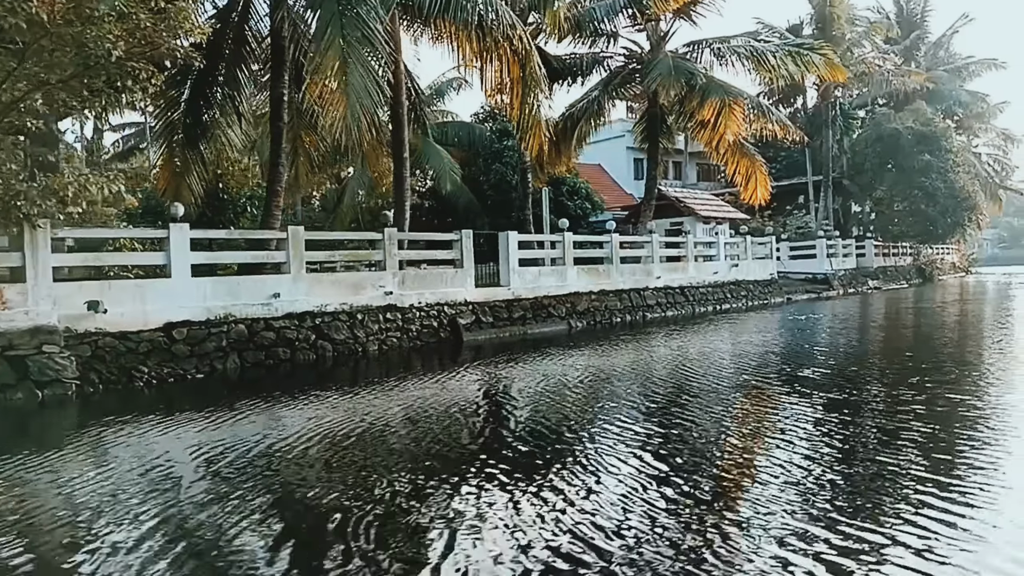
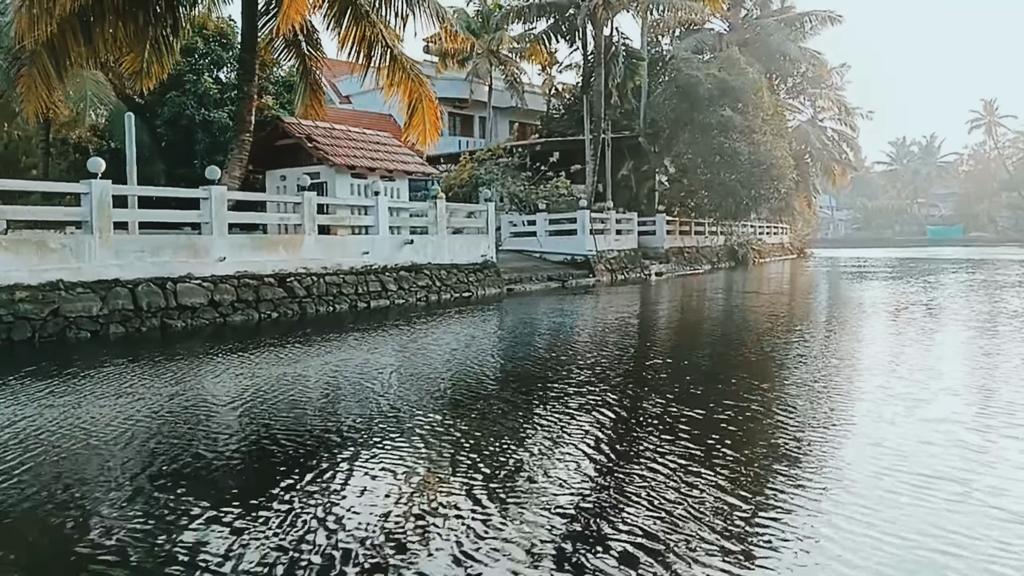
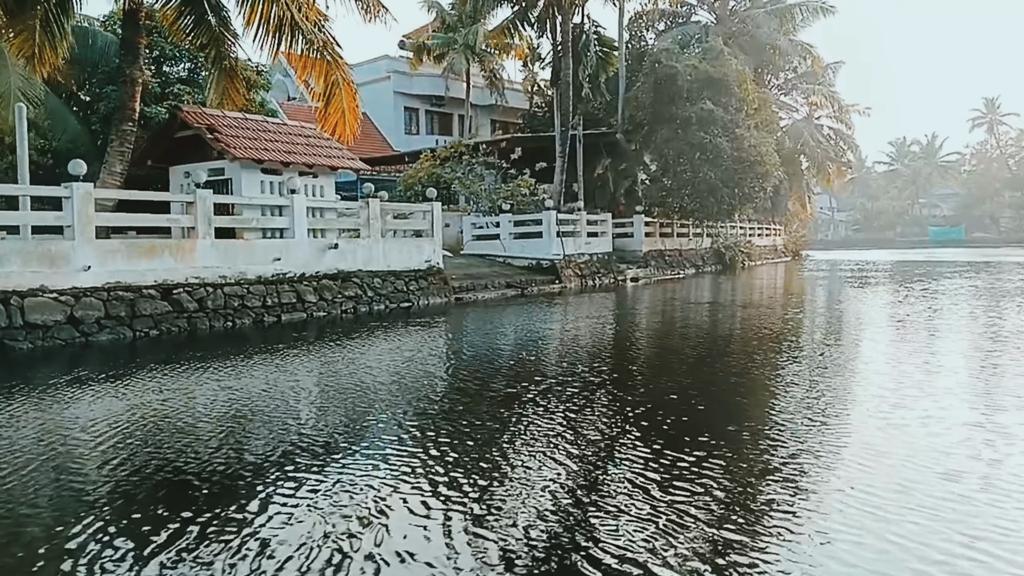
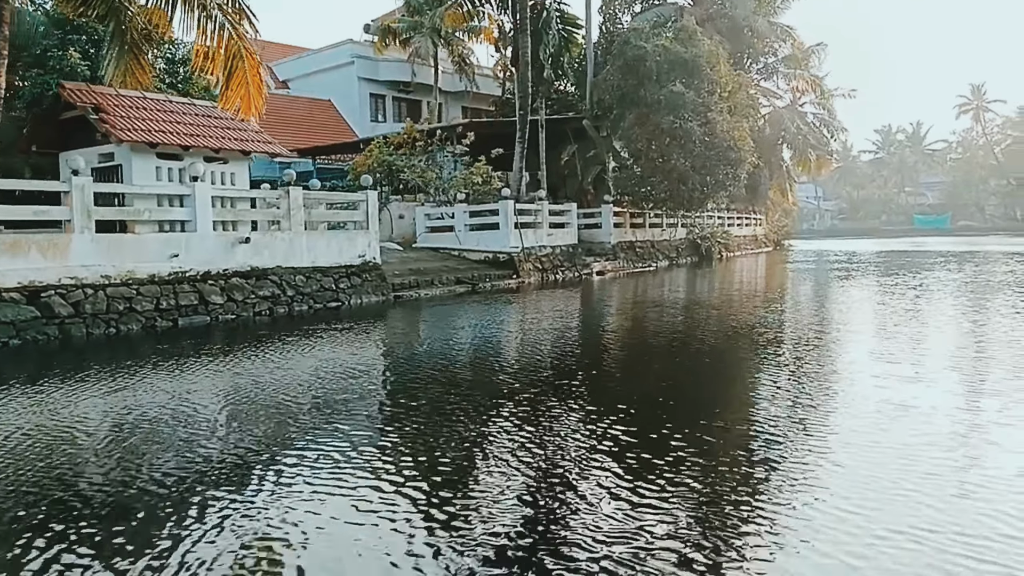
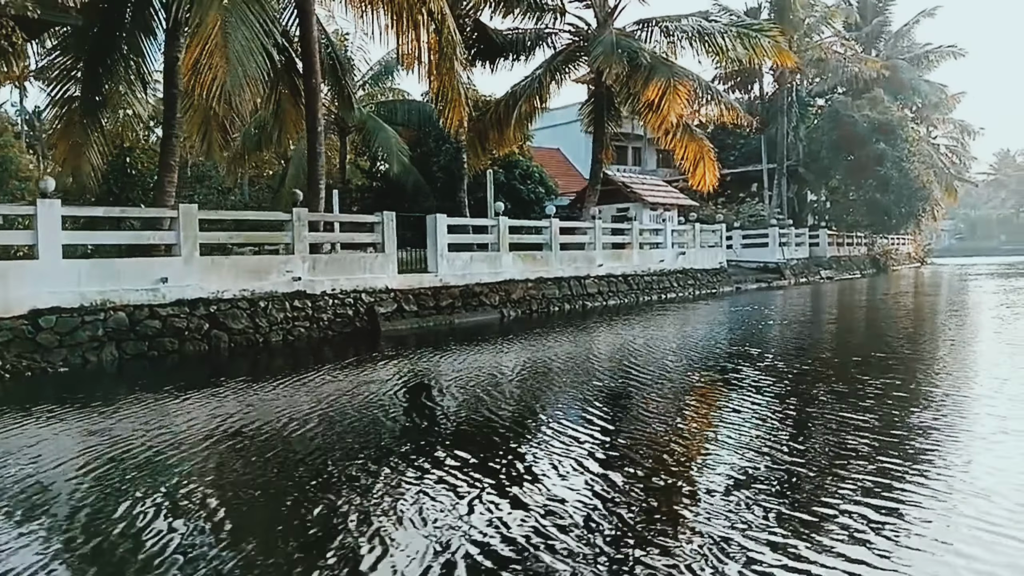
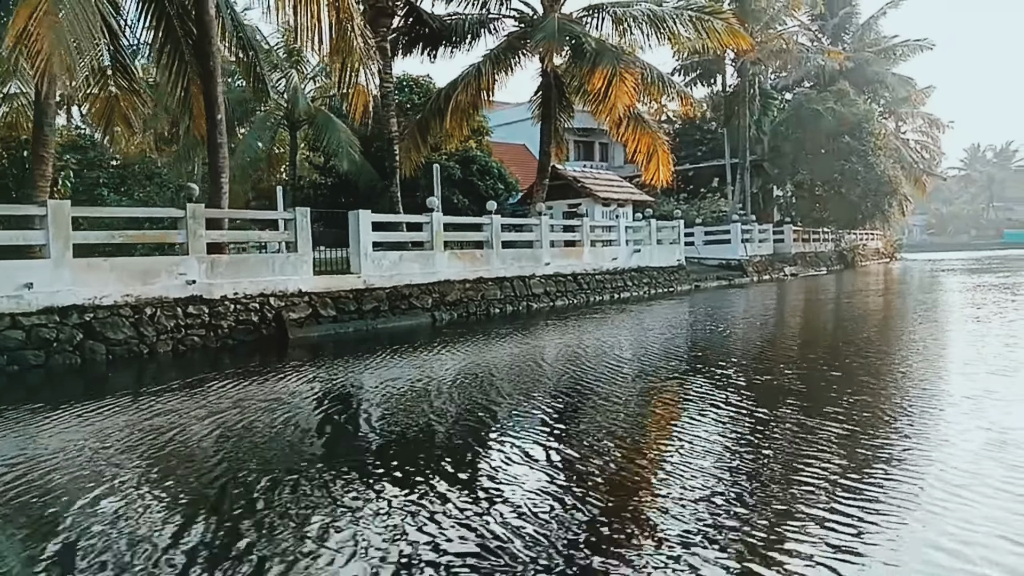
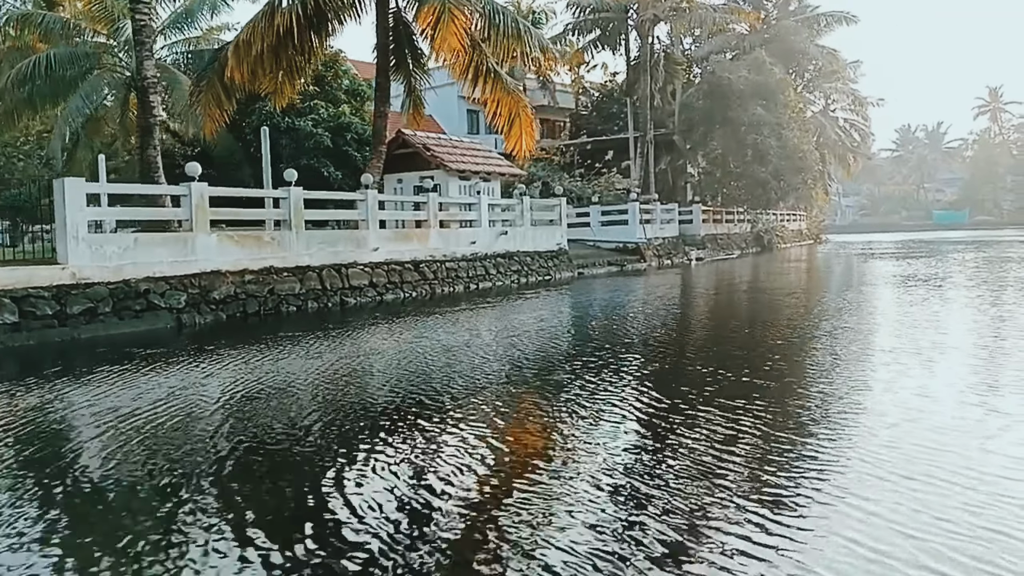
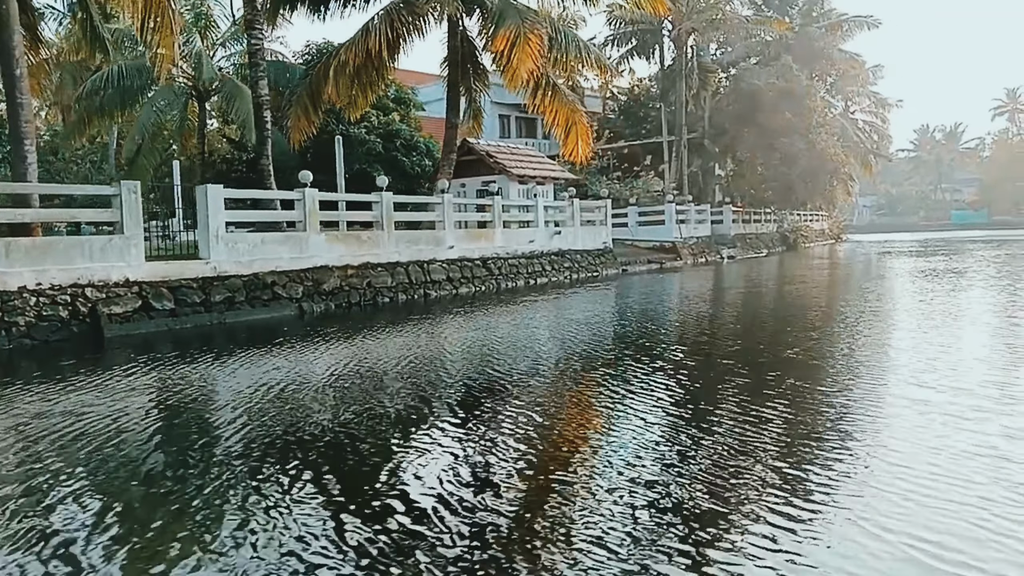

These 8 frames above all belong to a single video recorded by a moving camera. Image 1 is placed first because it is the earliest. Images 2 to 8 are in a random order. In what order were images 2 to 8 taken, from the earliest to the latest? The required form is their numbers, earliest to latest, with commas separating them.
5, 6, 8, 7, 2, 3, 4
